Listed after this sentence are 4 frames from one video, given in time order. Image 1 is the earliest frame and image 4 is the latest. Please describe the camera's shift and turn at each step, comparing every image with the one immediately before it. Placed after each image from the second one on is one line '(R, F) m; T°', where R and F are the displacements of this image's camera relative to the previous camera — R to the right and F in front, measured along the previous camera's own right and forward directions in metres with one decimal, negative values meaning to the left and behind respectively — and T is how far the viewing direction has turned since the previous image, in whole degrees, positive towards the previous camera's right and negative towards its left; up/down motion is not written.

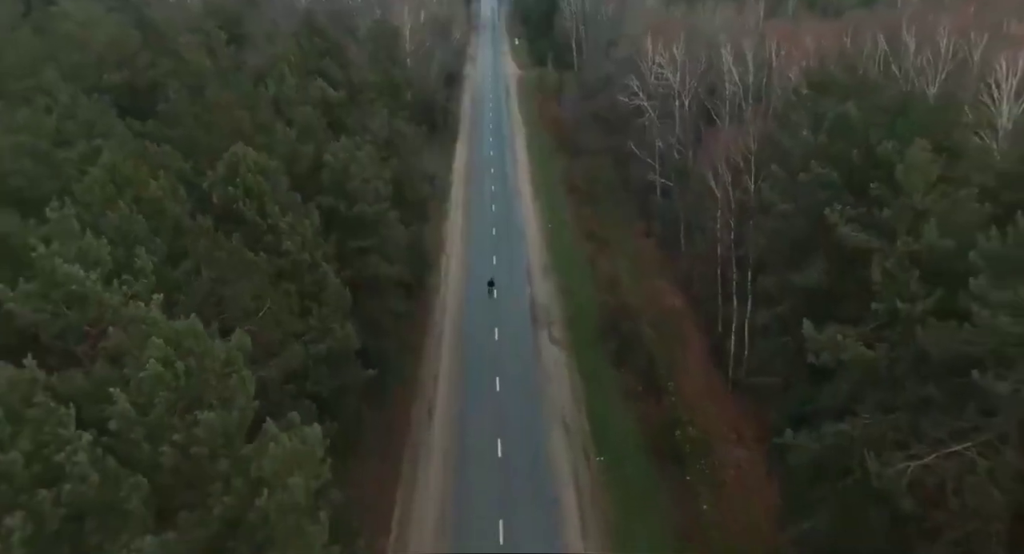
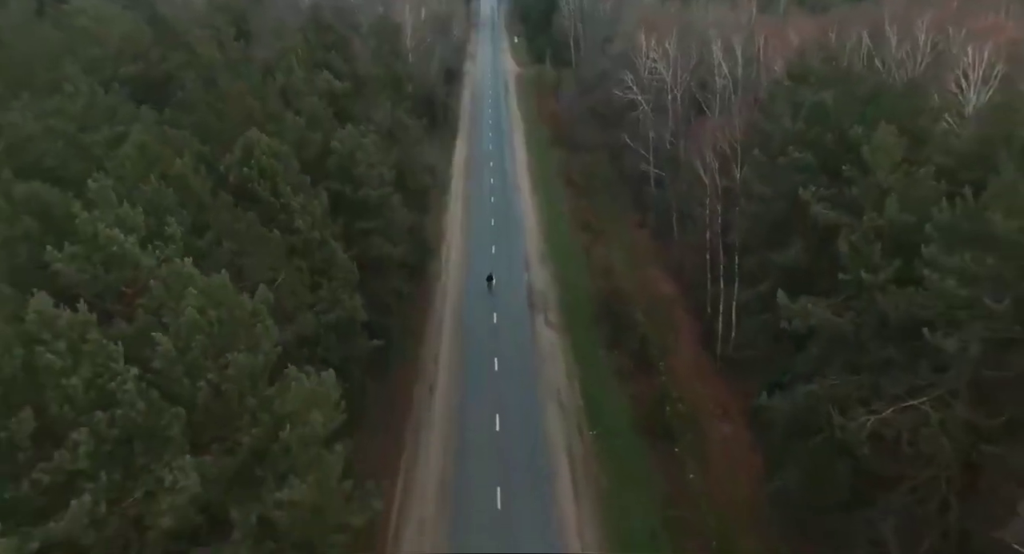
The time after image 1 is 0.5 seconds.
(+0.1, -1.4) m; 0°
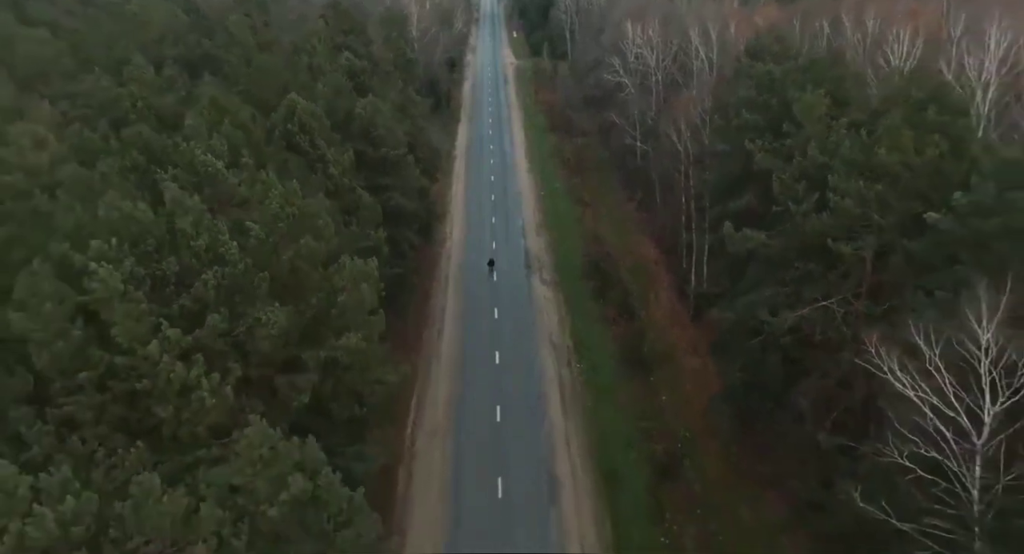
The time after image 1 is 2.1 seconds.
(+0.1, -4.4) m; 0°
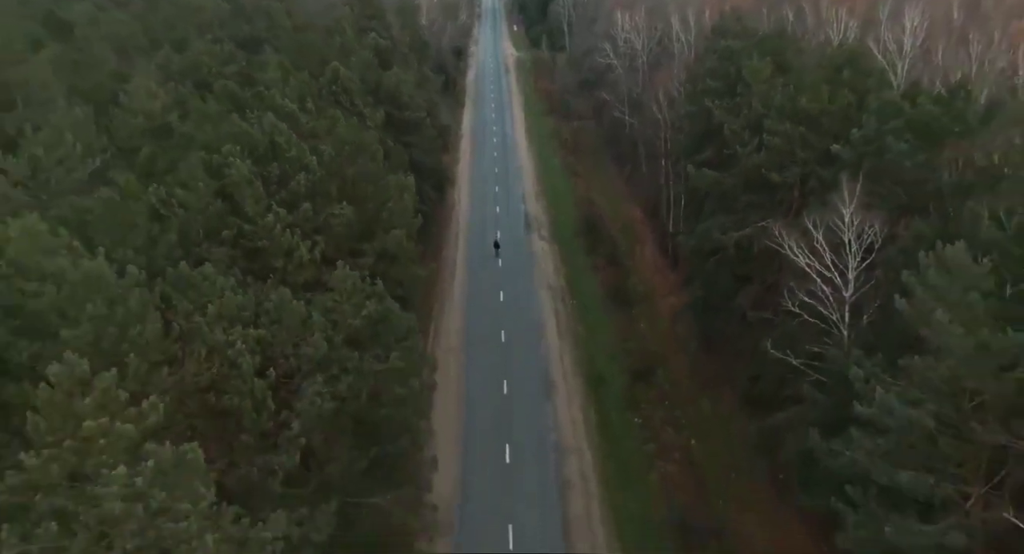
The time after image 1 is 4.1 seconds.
(-0.1, -5.6) m; 0°
